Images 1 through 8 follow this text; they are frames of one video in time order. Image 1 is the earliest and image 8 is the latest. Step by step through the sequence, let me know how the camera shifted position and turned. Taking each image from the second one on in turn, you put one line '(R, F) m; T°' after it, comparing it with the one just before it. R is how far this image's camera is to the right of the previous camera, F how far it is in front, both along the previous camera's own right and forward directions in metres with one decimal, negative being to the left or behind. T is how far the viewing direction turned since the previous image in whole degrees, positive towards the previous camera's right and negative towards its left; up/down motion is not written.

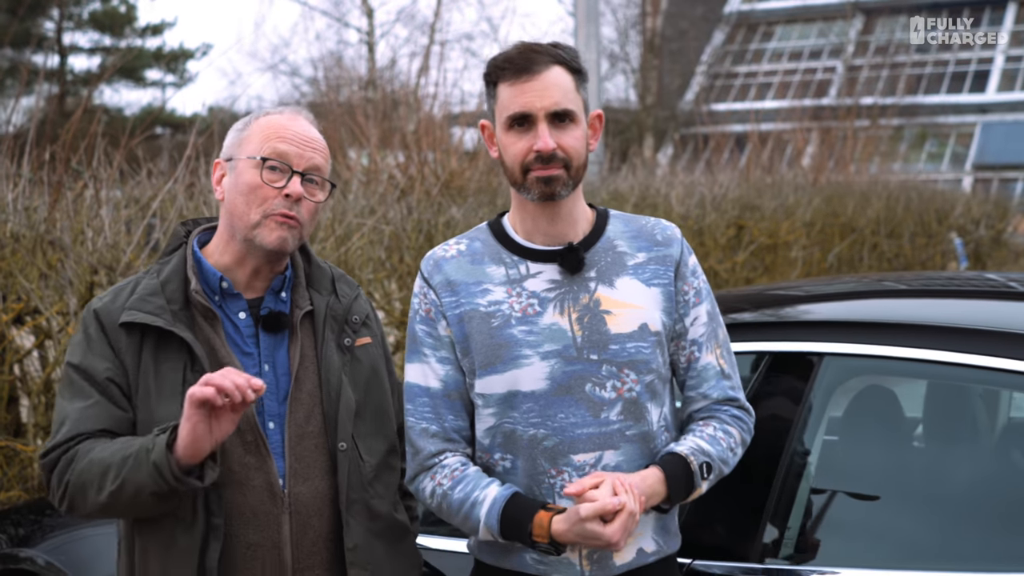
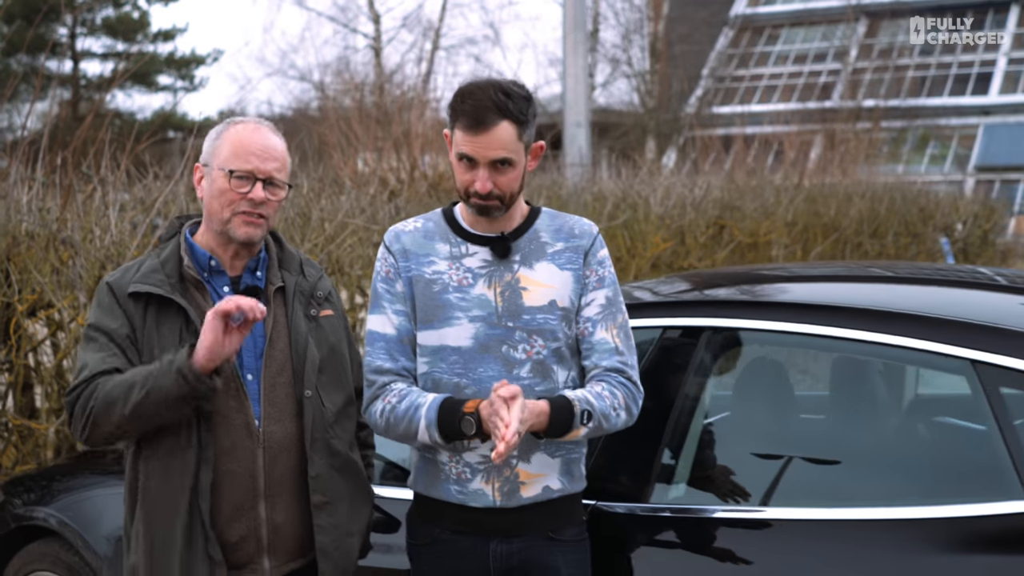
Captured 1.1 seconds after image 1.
(+0.1, -0.4) m; 0°
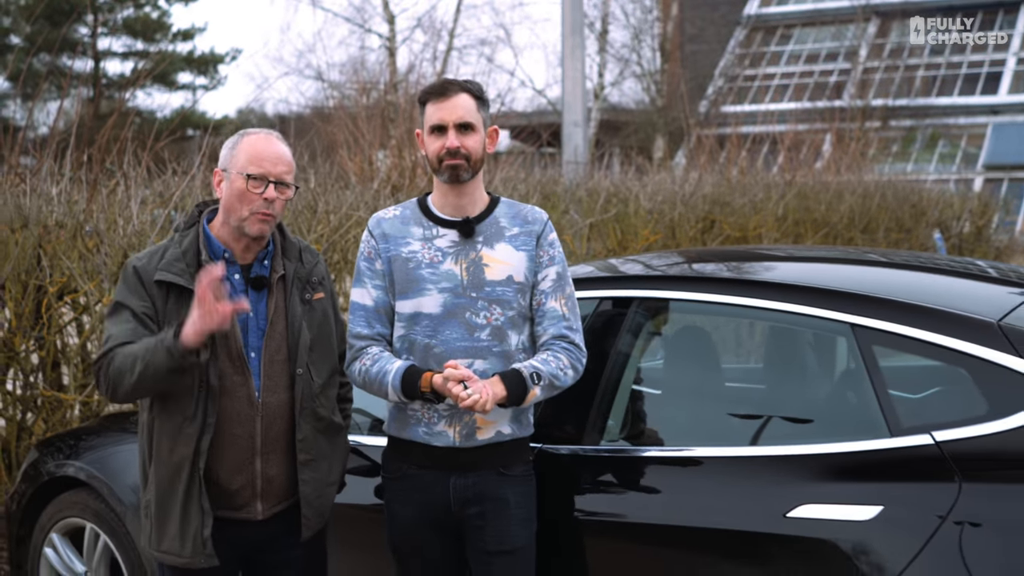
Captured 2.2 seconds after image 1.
(+0.1, -0.4) m; -1°
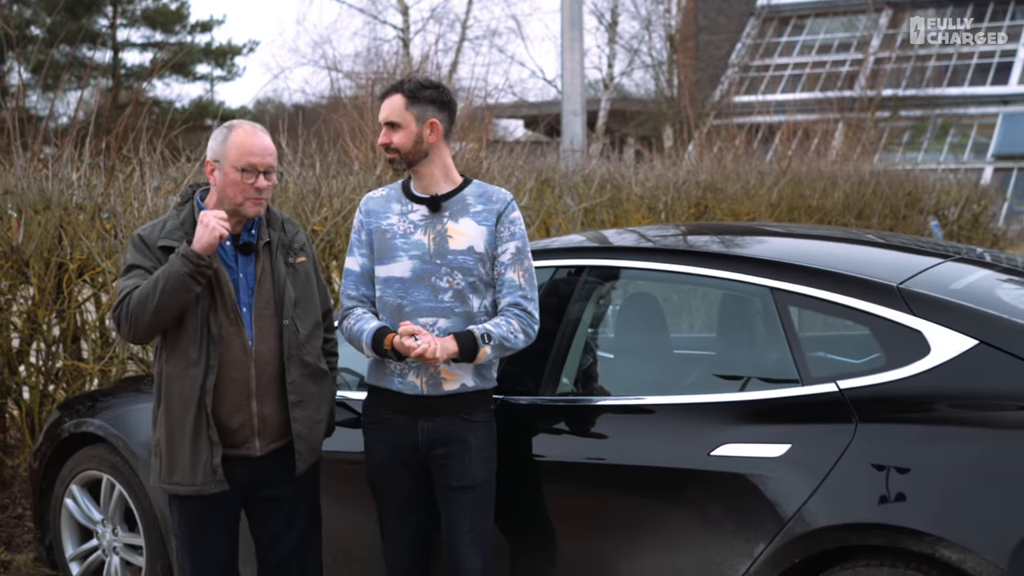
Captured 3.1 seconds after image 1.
(+0.1, -0.4) m; -1°
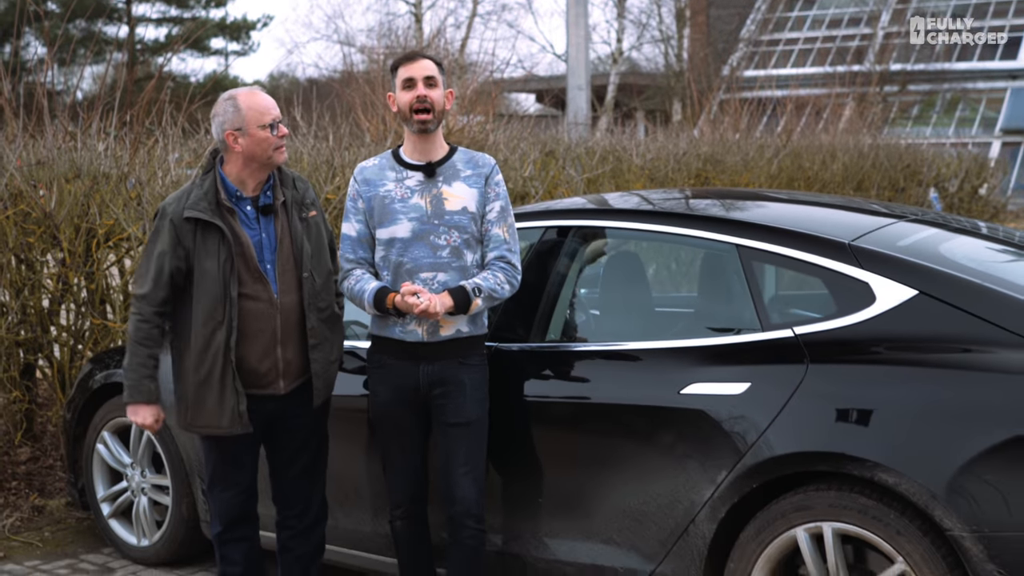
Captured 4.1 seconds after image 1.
(0.0, -0.3) m; 0°
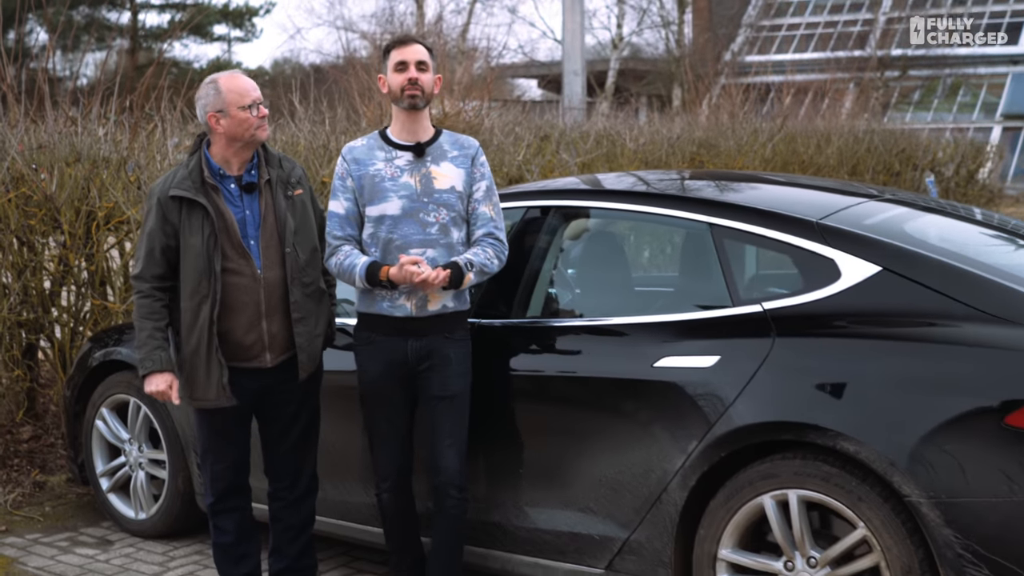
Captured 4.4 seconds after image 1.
(0.0, -0.1) m; 0°
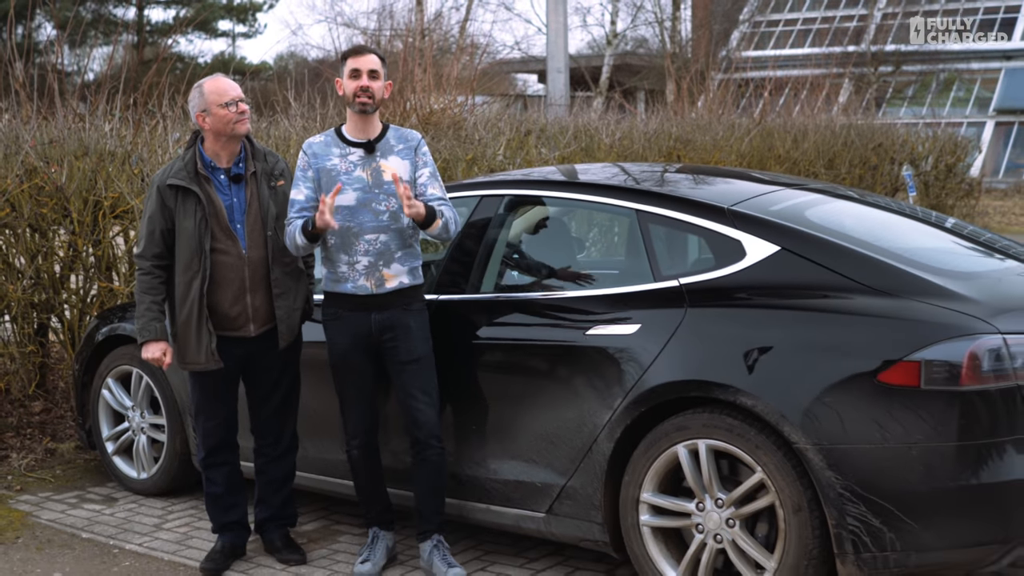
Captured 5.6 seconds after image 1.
(+0.1, -0.5) m; 0°
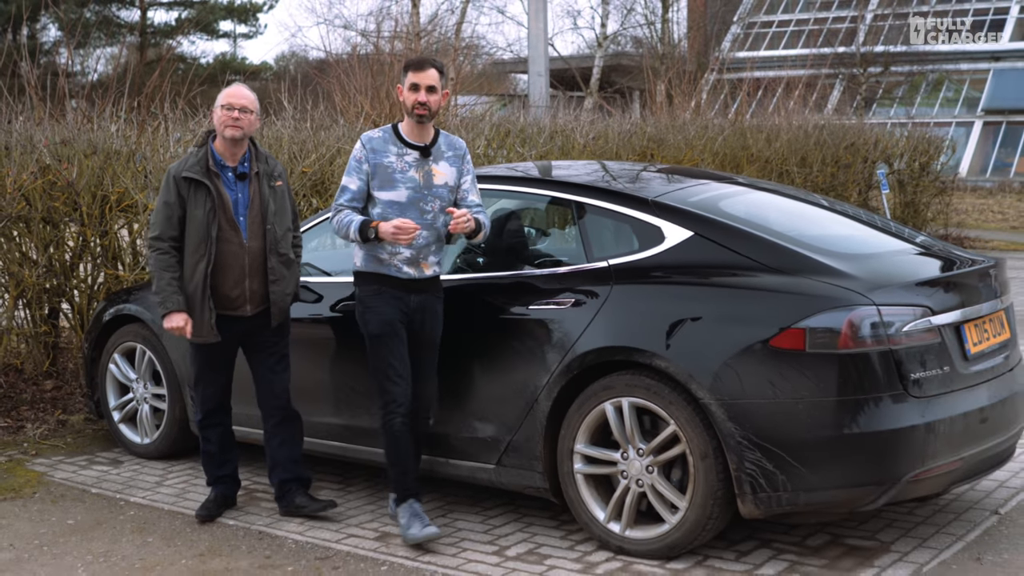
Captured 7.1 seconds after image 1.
(+0.1, -0.6) m; 0°
